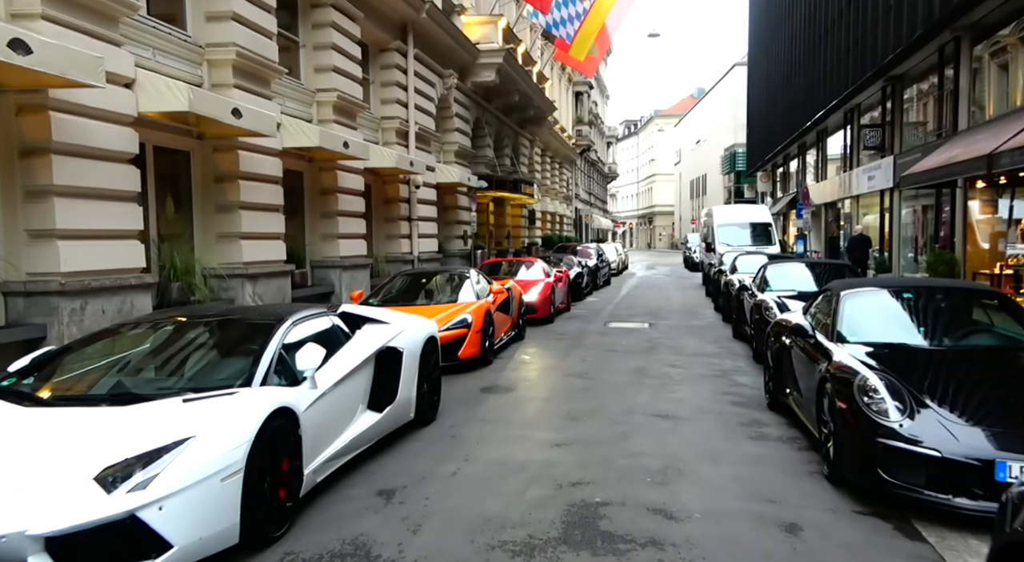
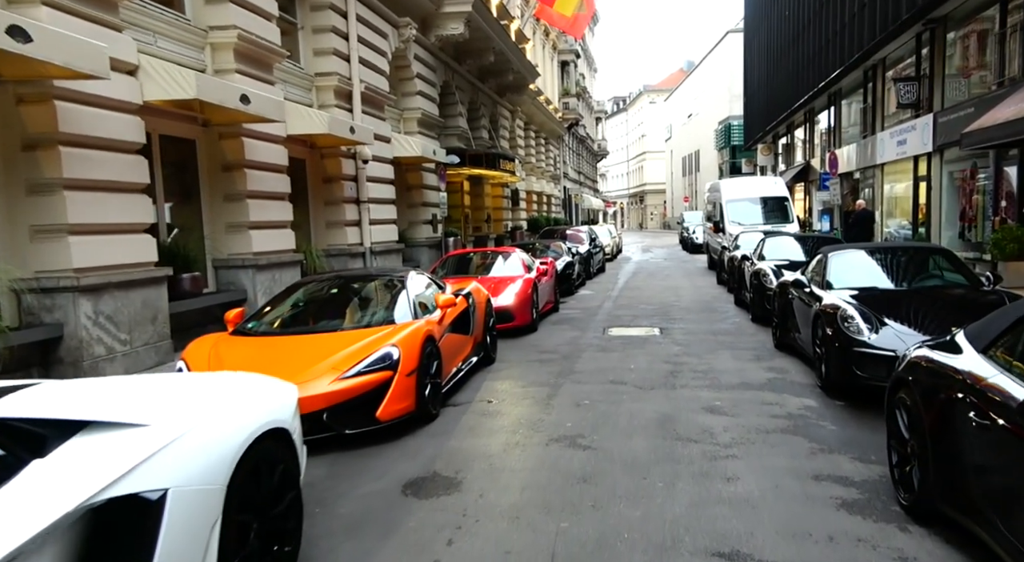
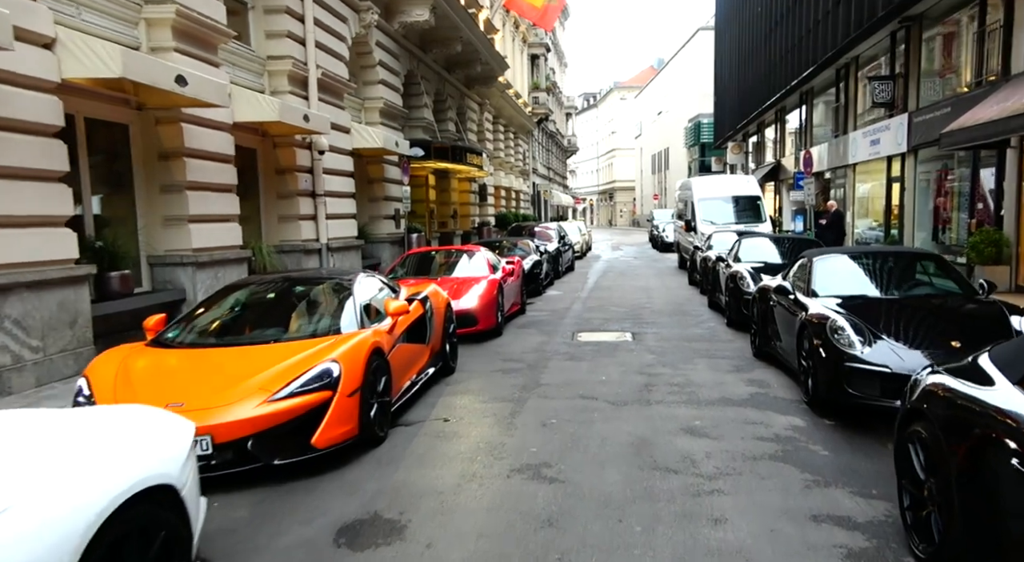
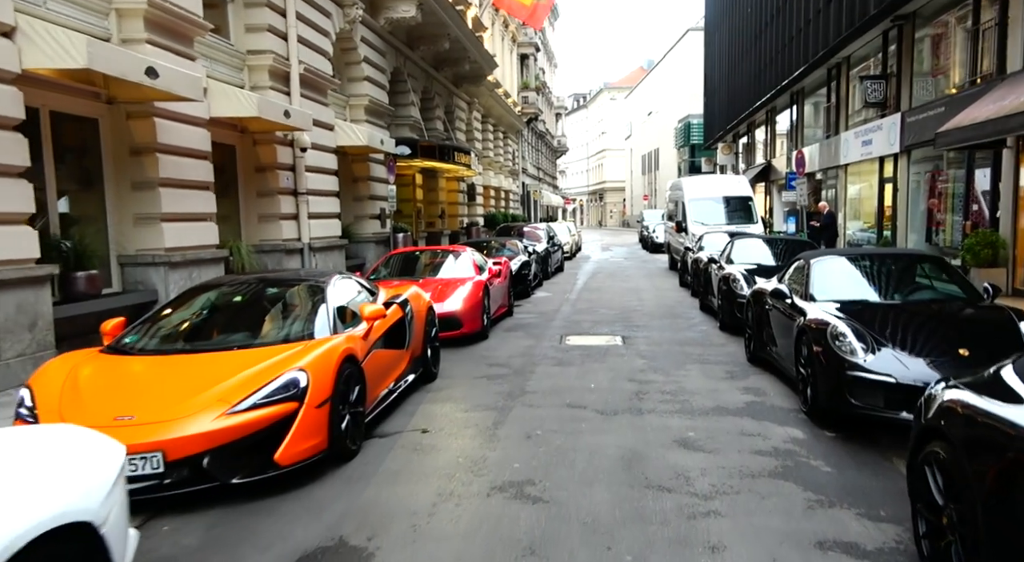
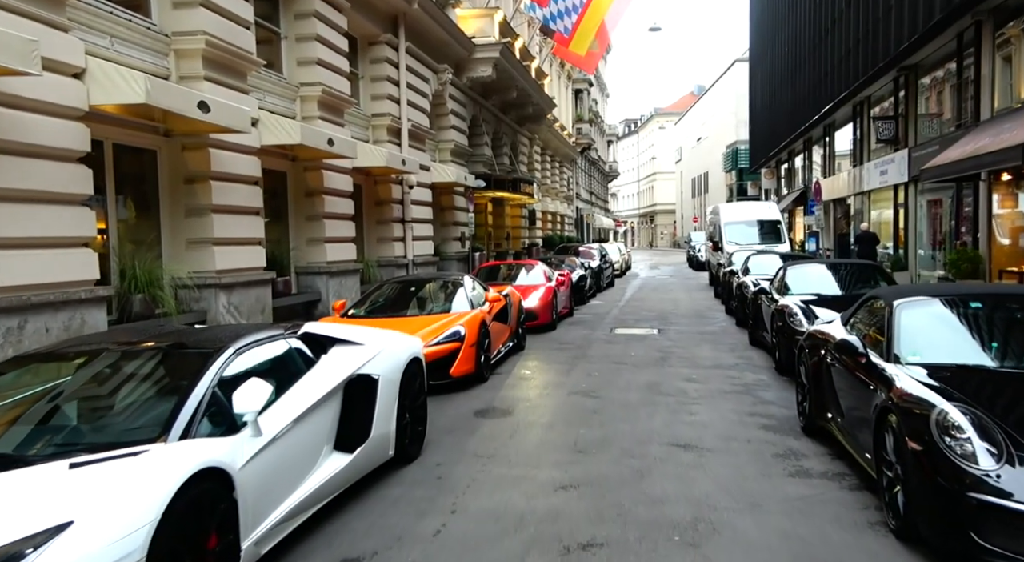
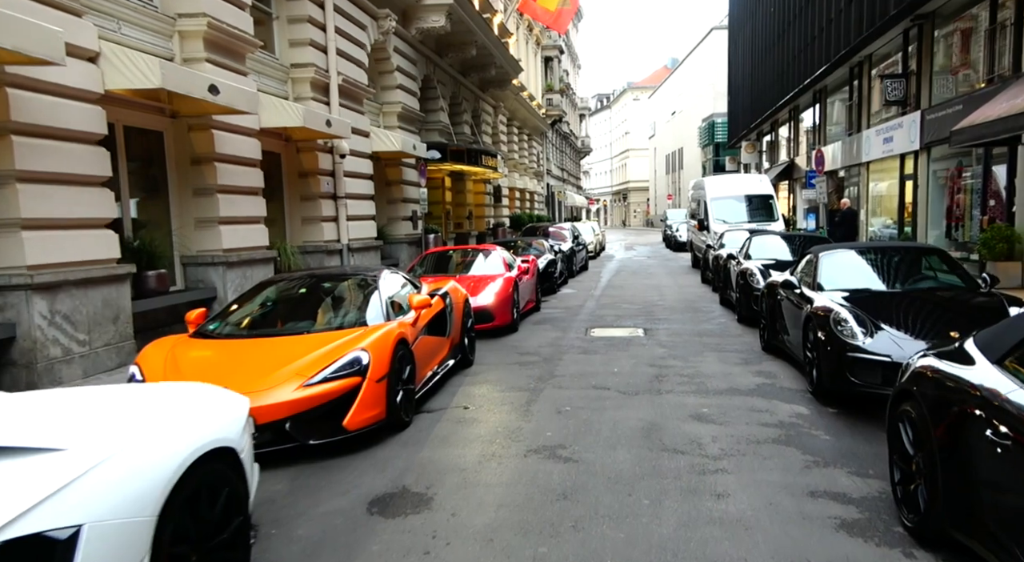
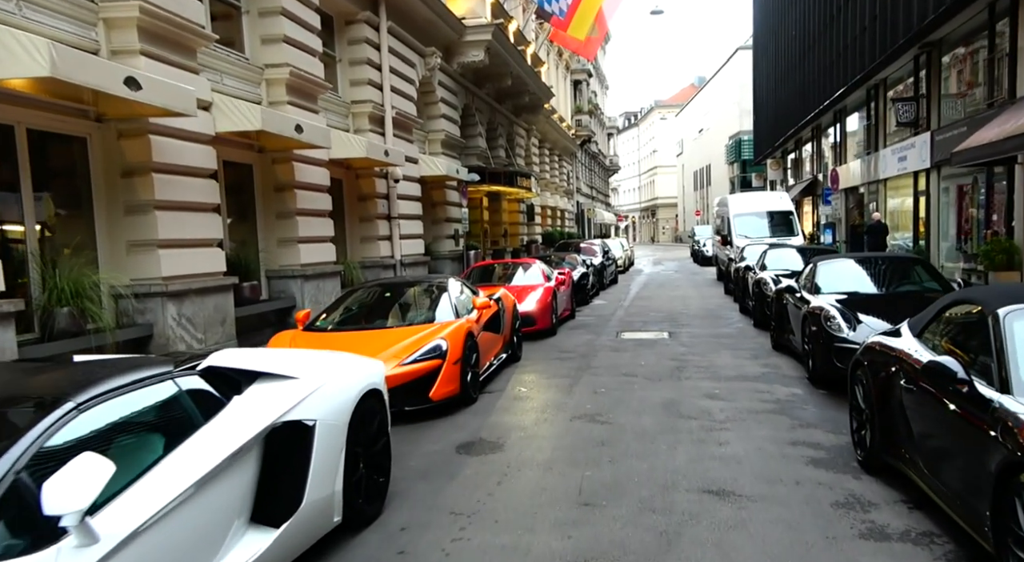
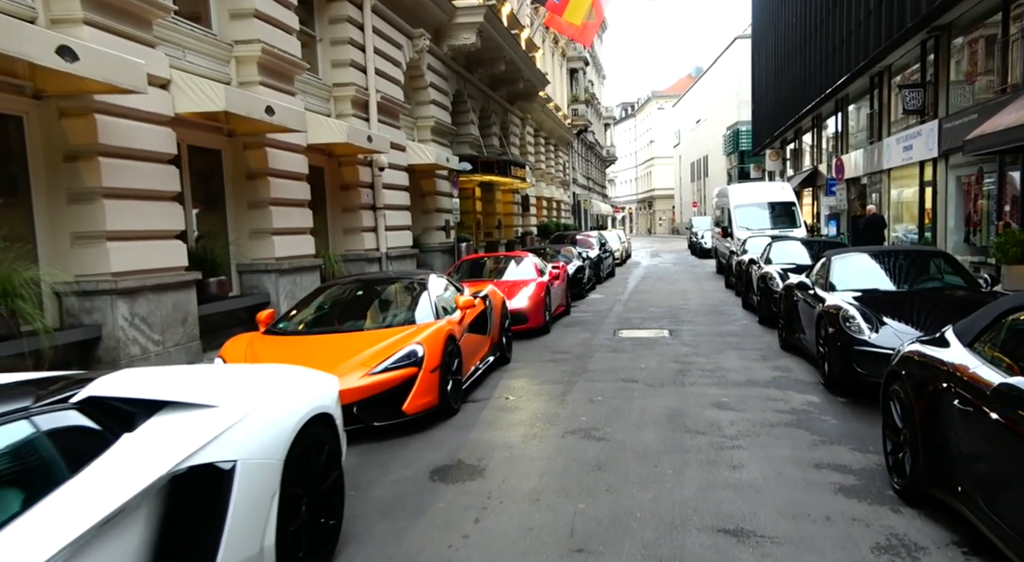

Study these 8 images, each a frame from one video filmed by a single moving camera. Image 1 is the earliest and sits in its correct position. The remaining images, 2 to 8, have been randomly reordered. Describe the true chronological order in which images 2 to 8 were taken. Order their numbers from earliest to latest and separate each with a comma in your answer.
5, 7, 8, 2, 6, 3, 4
